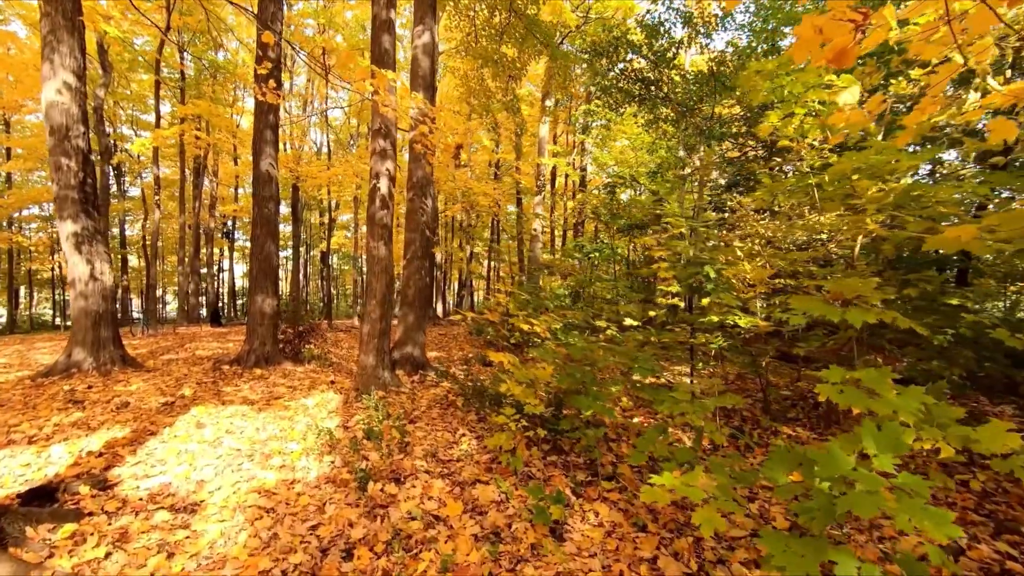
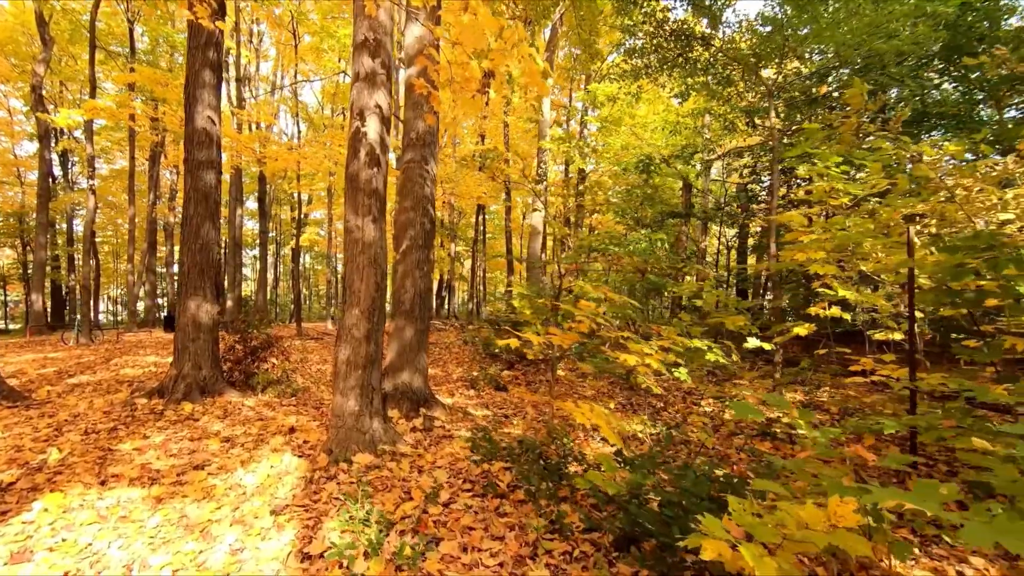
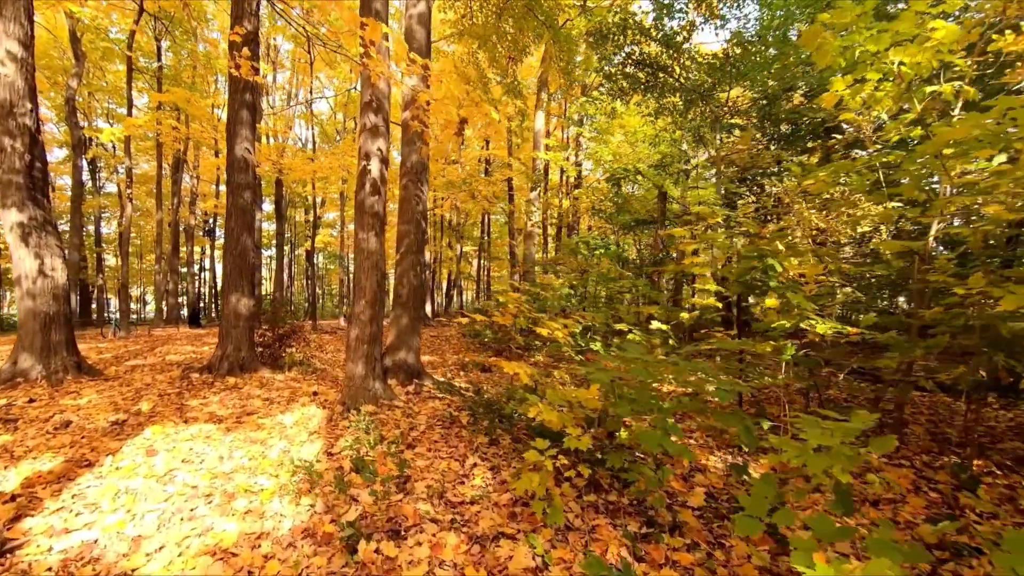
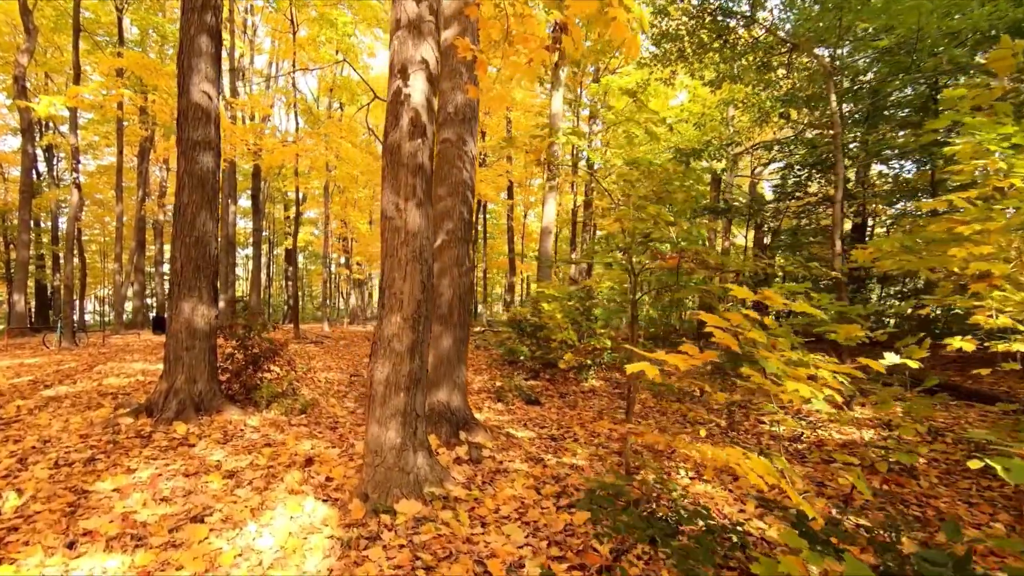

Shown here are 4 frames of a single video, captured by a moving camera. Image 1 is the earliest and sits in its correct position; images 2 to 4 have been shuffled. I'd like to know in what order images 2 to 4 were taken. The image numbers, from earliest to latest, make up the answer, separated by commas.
3, 2, 4
